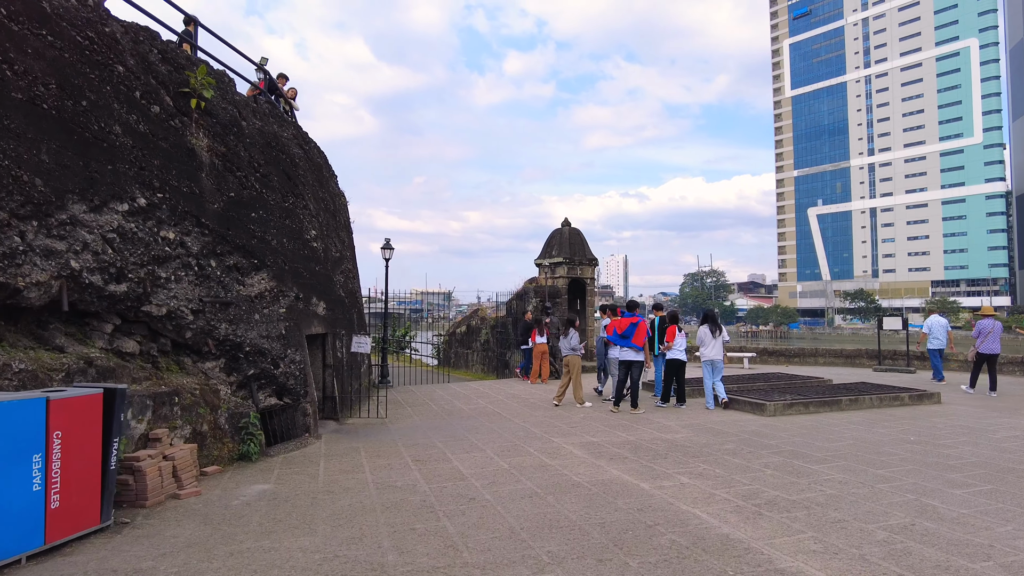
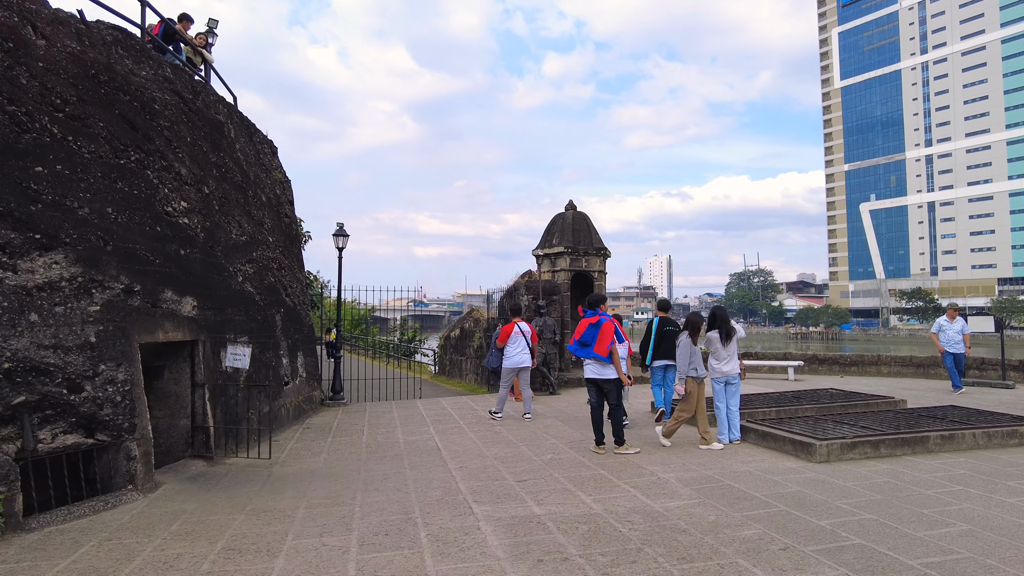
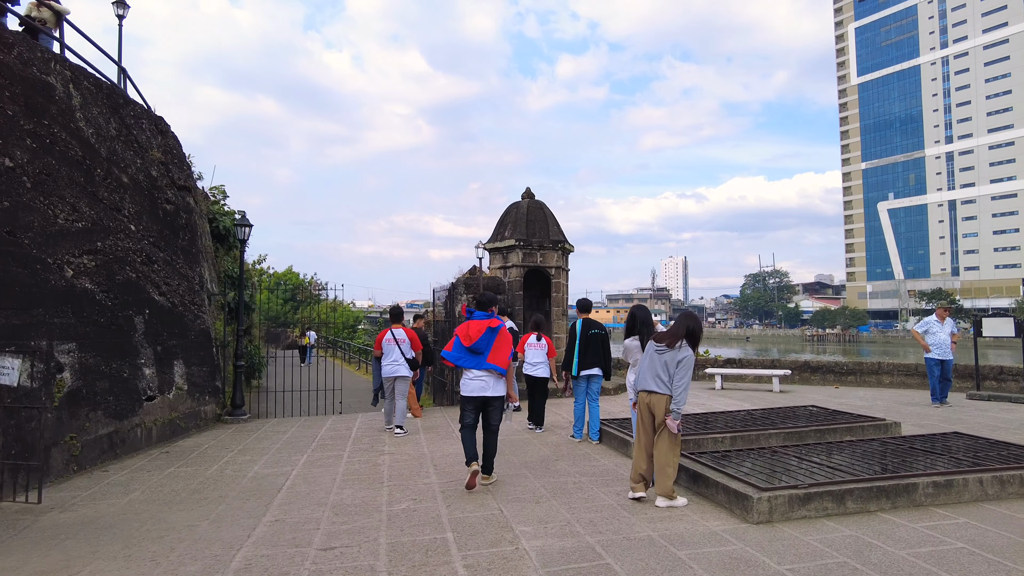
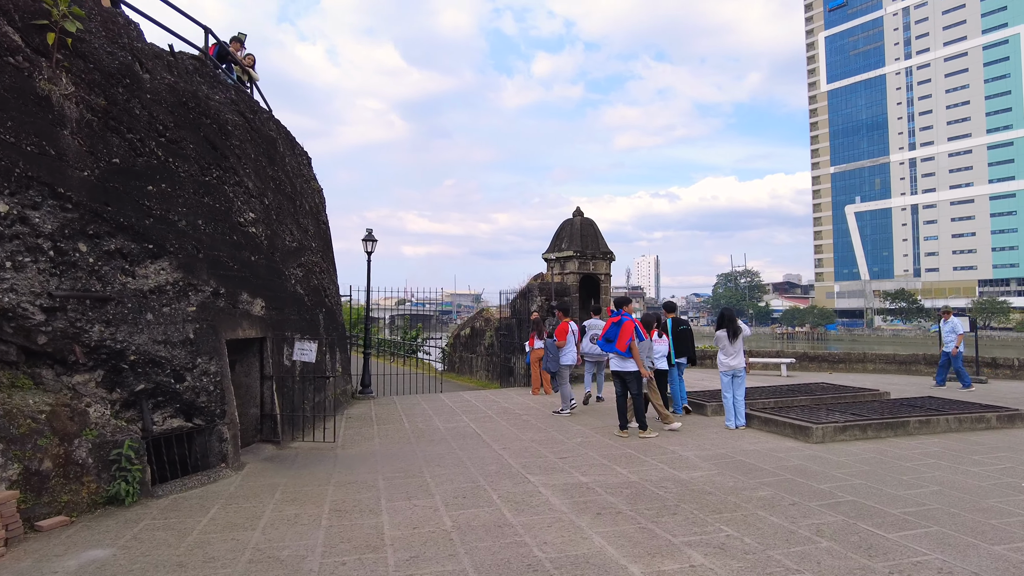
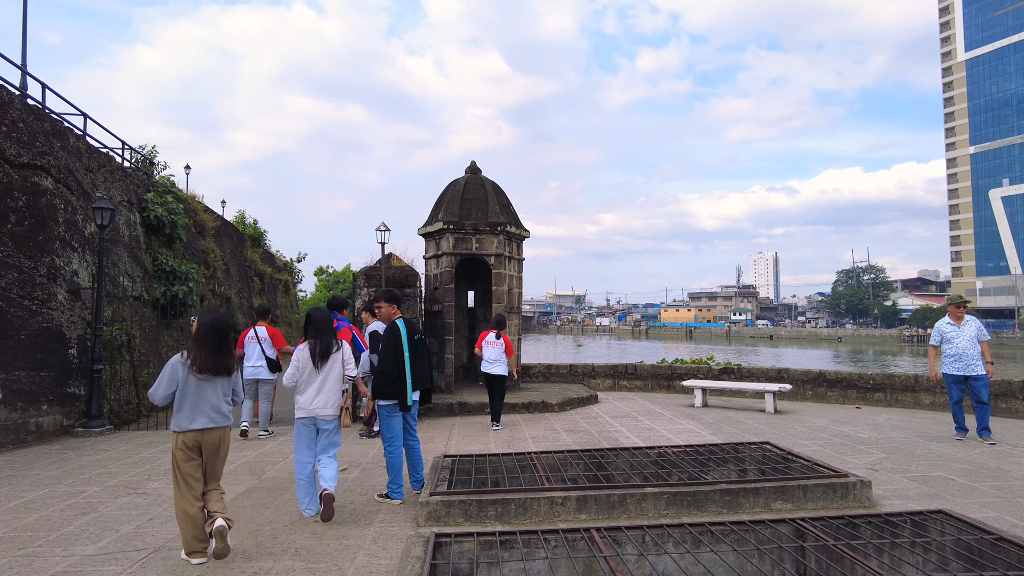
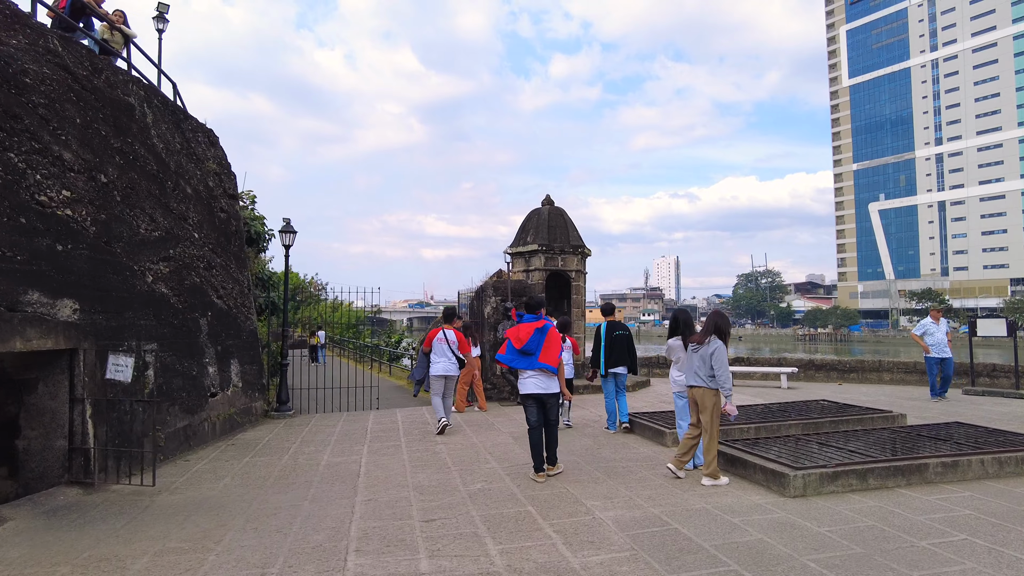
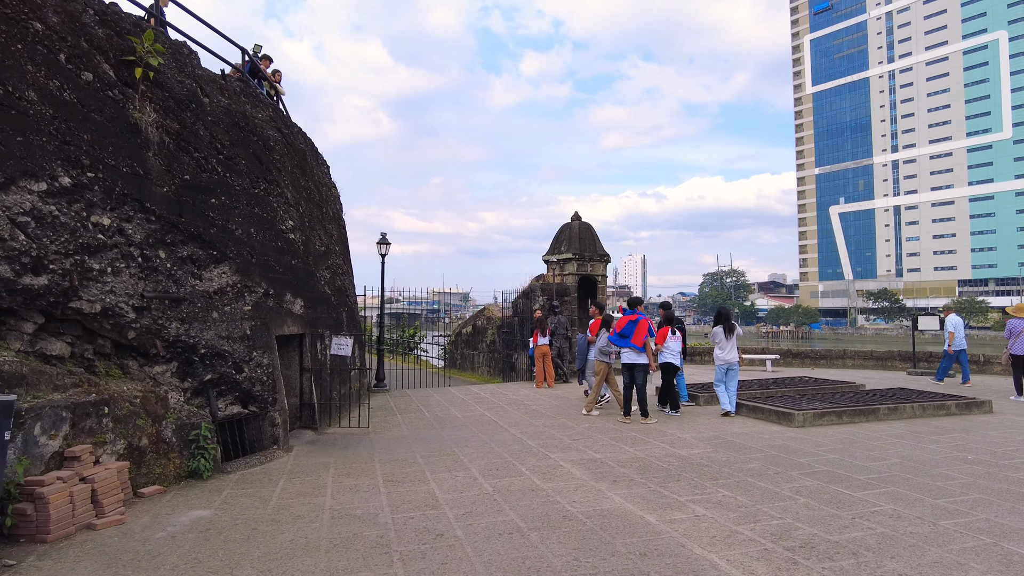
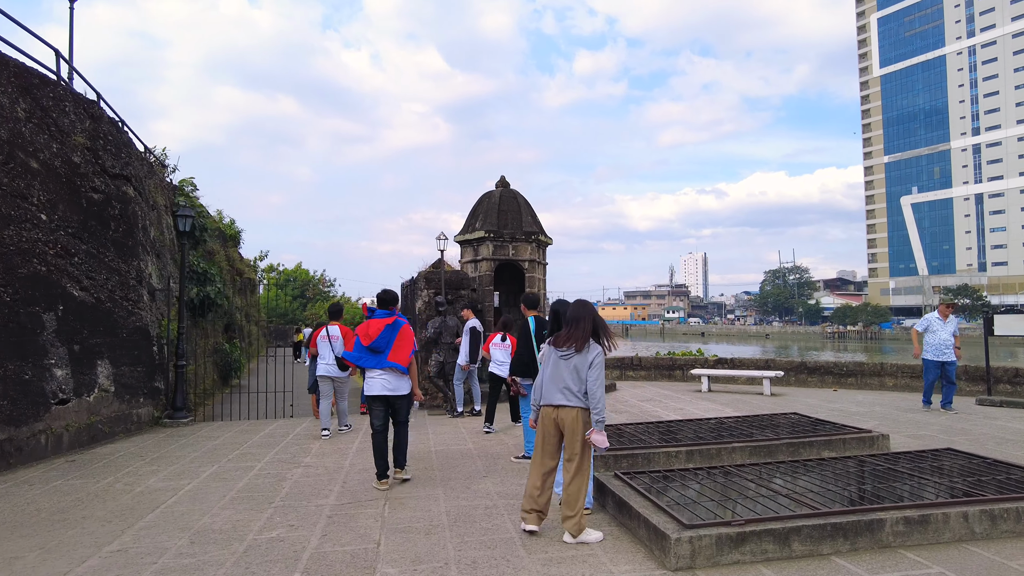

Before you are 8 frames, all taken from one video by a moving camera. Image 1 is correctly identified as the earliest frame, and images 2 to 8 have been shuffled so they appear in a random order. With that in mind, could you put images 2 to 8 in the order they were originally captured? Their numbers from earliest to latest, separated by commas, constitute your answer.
7, 4, 2, 6, 3, 8, 5
